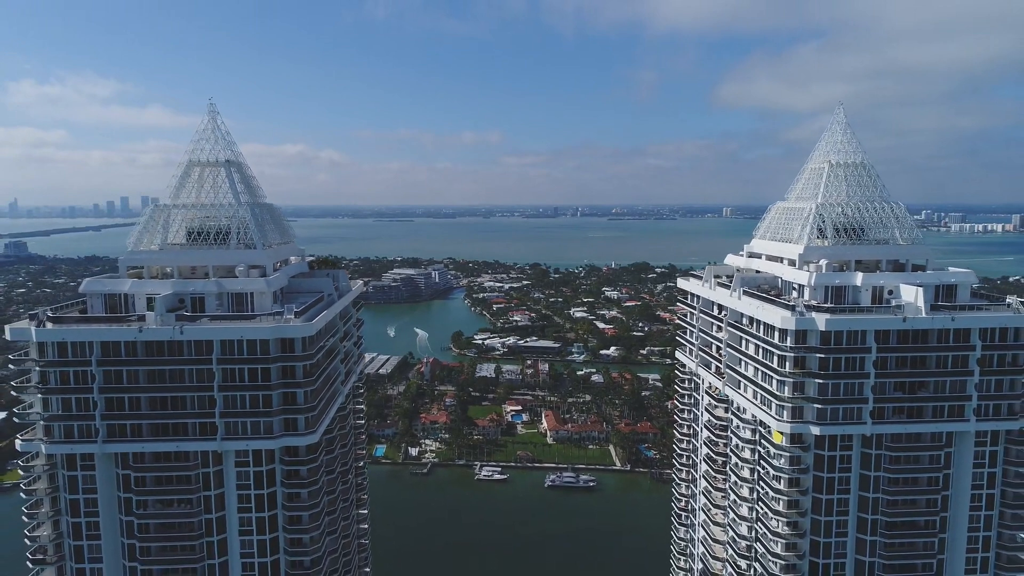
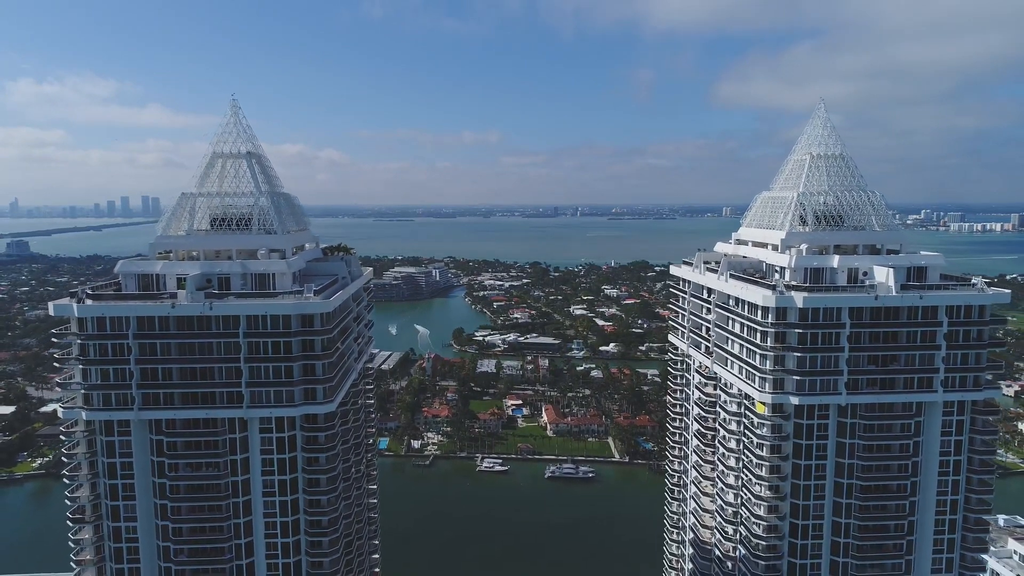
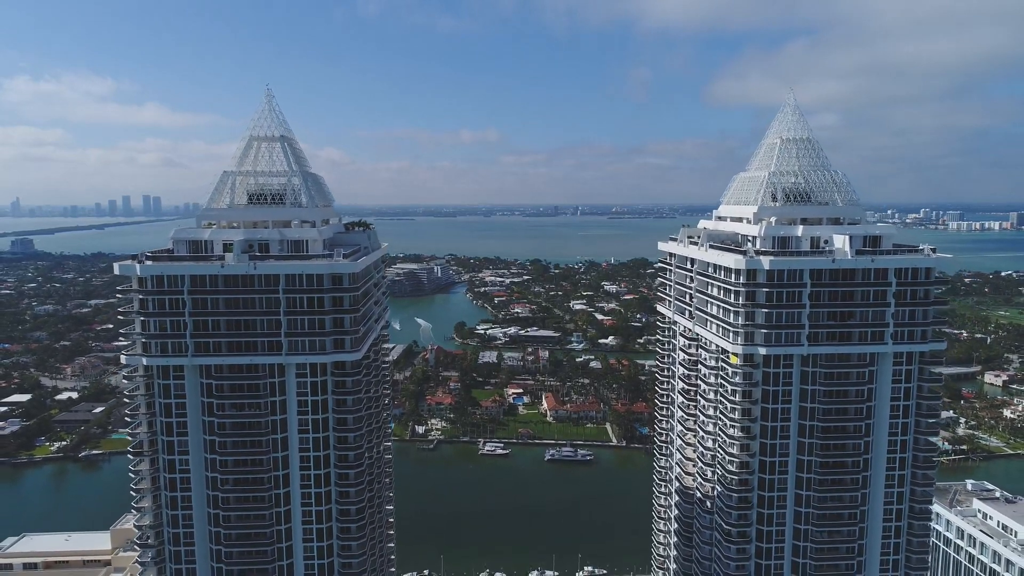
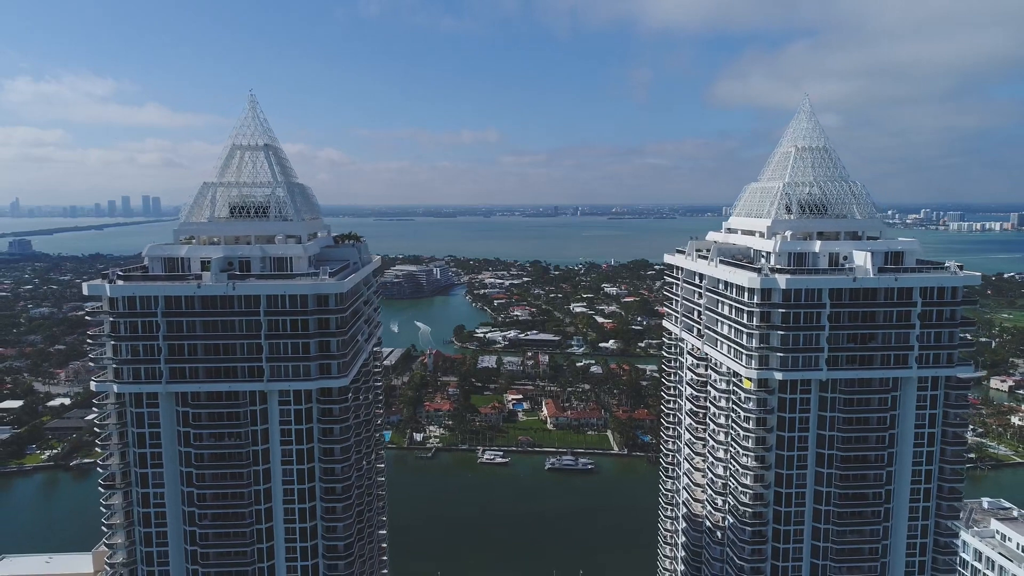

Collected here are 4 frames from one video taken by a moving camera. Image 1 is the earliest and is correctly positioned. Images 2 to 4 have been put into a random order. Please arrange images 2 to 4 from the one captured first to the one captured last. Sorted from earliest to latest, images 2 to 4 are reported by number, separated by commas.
2, 4, 3
